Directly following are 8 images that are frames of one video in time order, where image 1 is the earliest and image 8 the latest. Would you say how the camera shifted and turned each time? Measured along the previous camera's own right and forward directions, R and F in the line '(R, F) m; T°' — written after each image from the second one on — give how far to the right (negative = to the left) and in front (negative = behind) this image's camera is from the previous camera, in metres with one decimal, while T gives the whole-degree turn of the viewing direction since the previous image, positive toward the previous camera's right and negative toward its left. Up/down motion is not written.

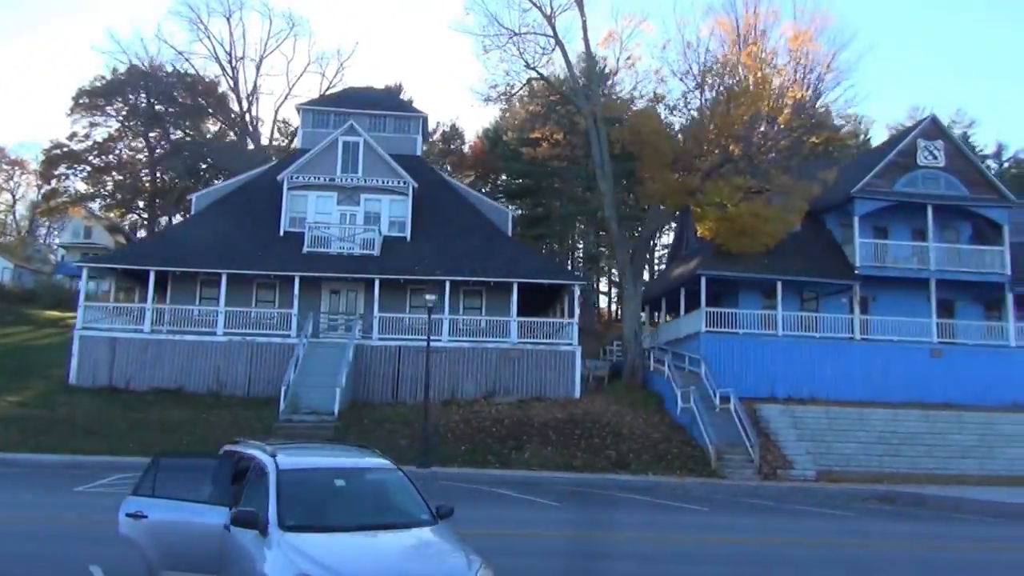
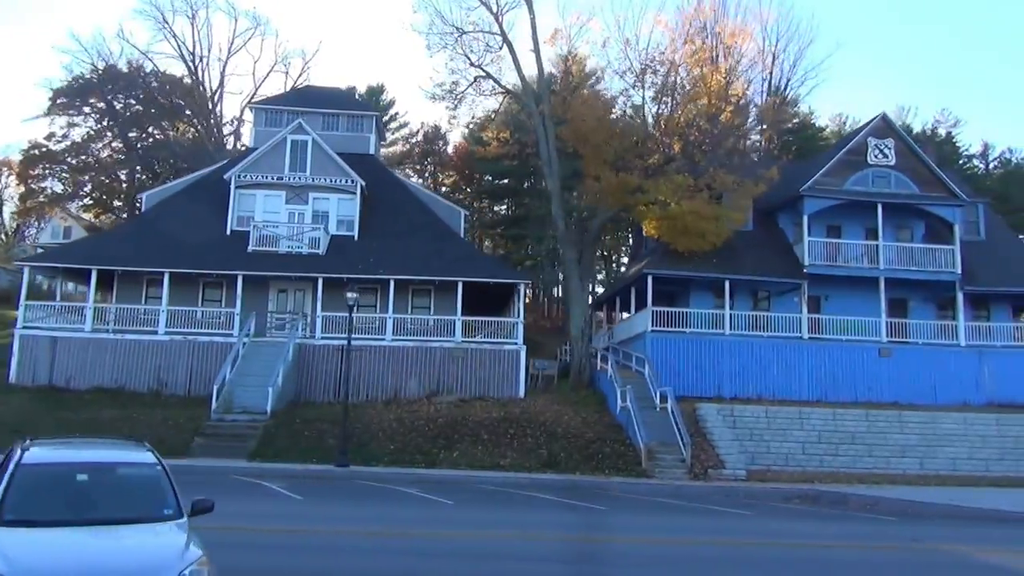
(+2.4, +0.1) m; 0°
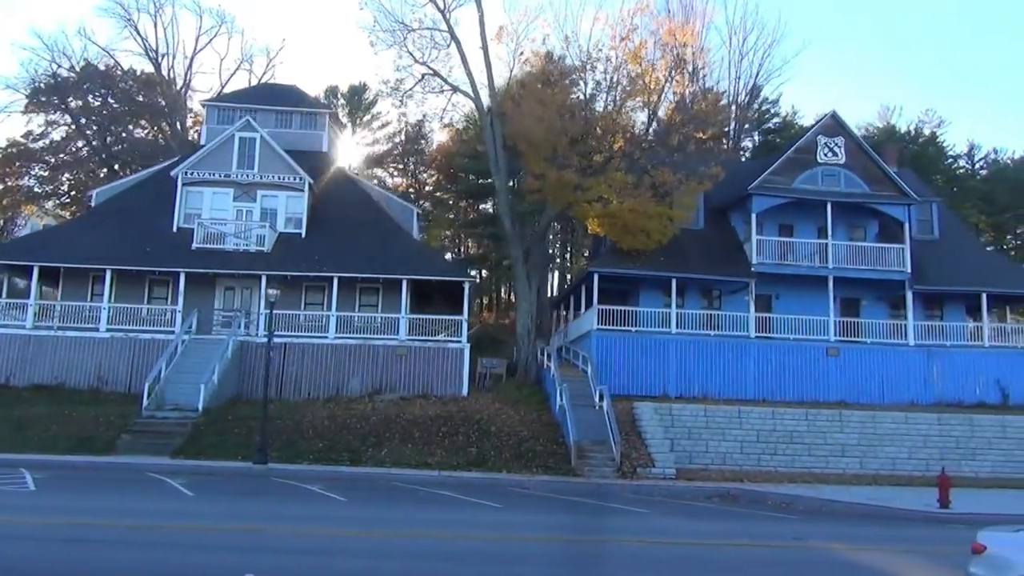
(+2.4, +0.1) m; 0°
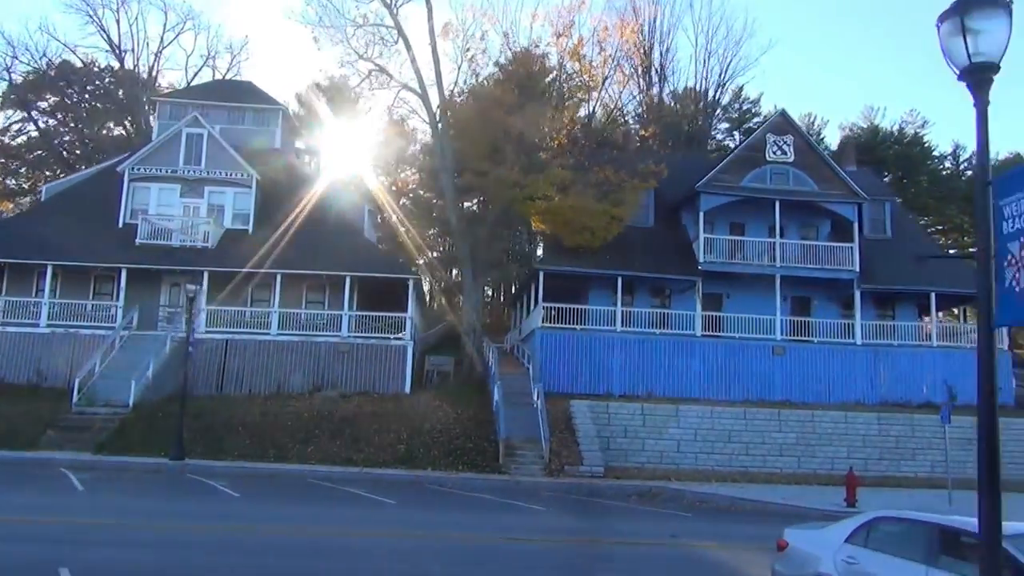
(+2.3, +0.1) m; 0°
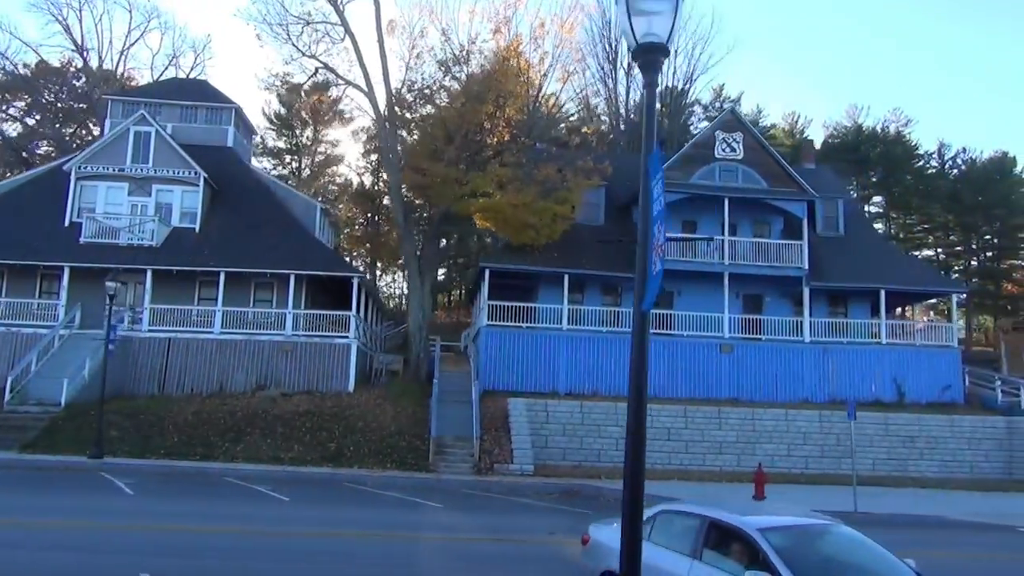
(+2.3, +0.1) m; 0°
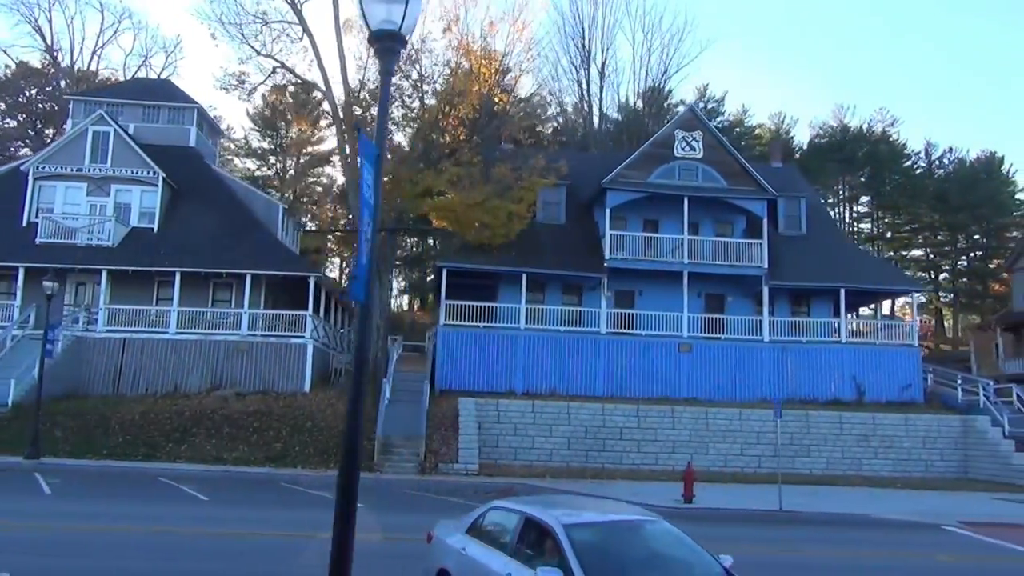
(+1.8, +0.1) m; 0°
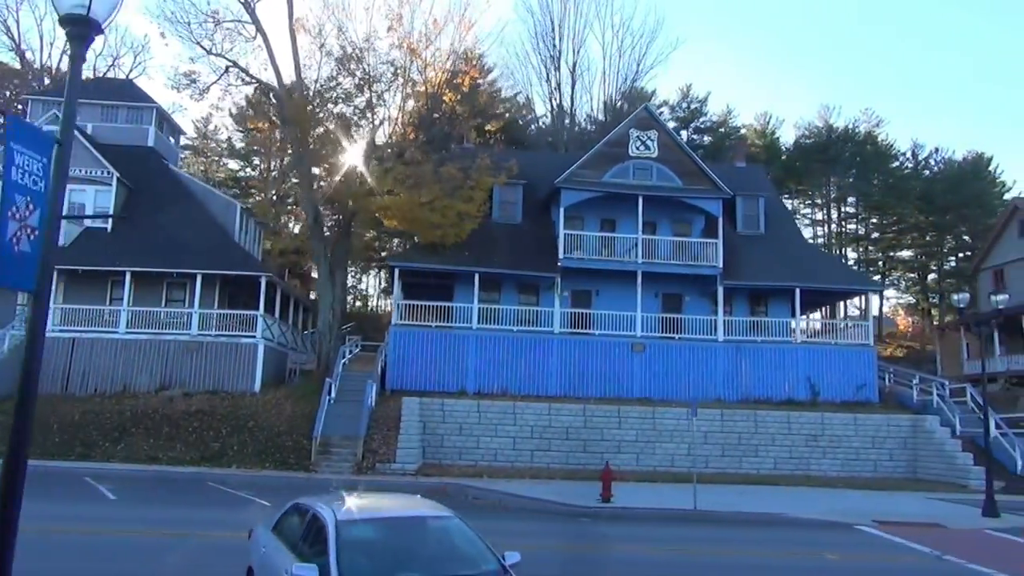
(+2.0, +0.1) m; 0°
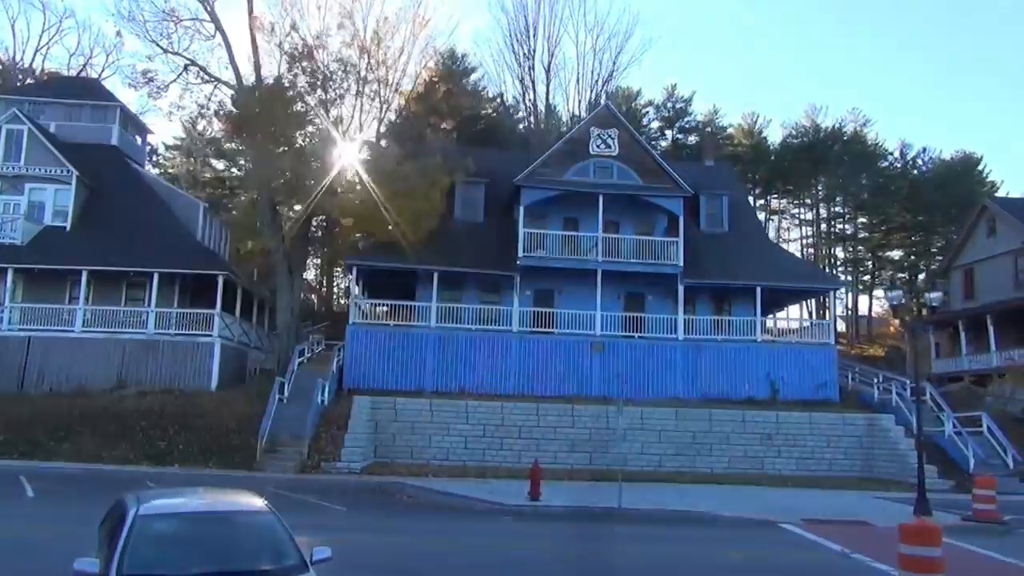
(+1.7, +0.1) m; 0°
